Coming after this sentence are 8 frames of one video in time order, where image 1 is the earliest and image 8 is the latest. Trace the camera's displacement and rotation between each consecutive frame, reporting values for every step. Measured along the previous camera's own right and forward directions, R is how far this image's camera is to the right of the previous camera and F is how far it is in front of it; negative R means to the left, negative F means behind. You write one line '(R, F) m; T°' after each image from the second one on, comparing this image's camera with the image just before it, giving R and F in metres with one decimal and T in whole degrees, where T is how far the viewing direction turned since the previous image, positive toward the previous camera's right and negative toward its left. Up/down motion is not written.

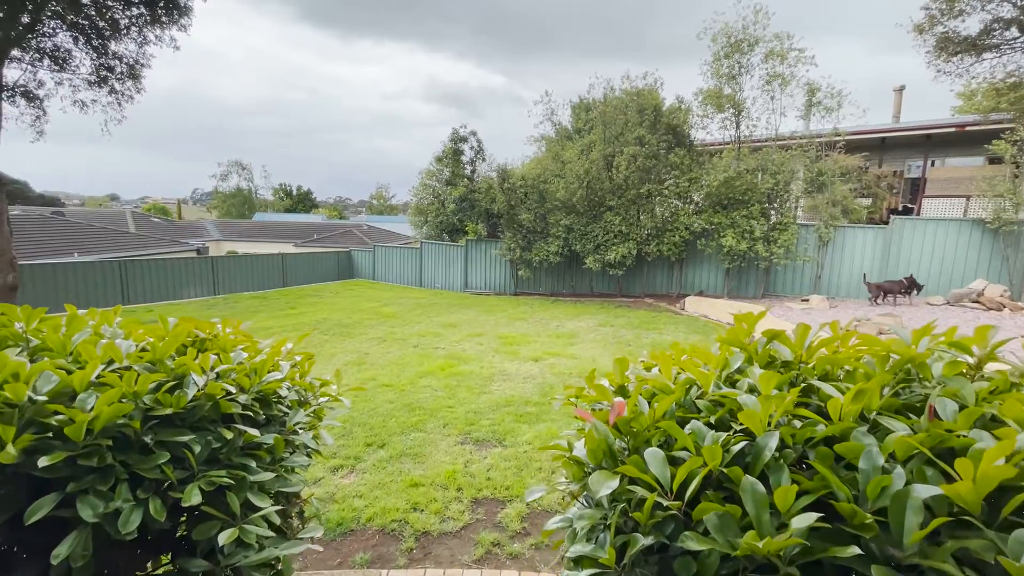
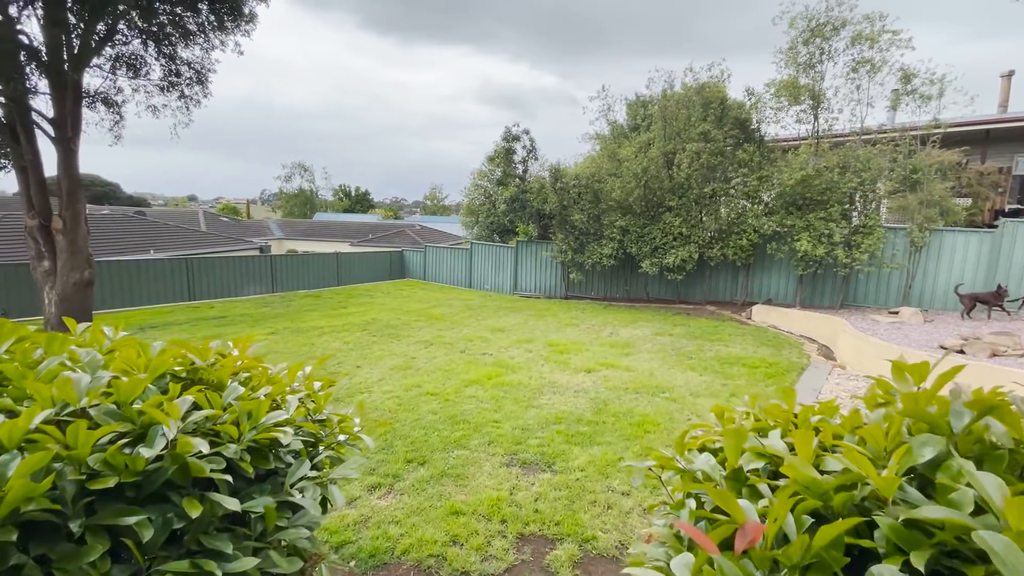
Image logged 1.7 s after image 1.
(0.0, +0.4) m; -6°
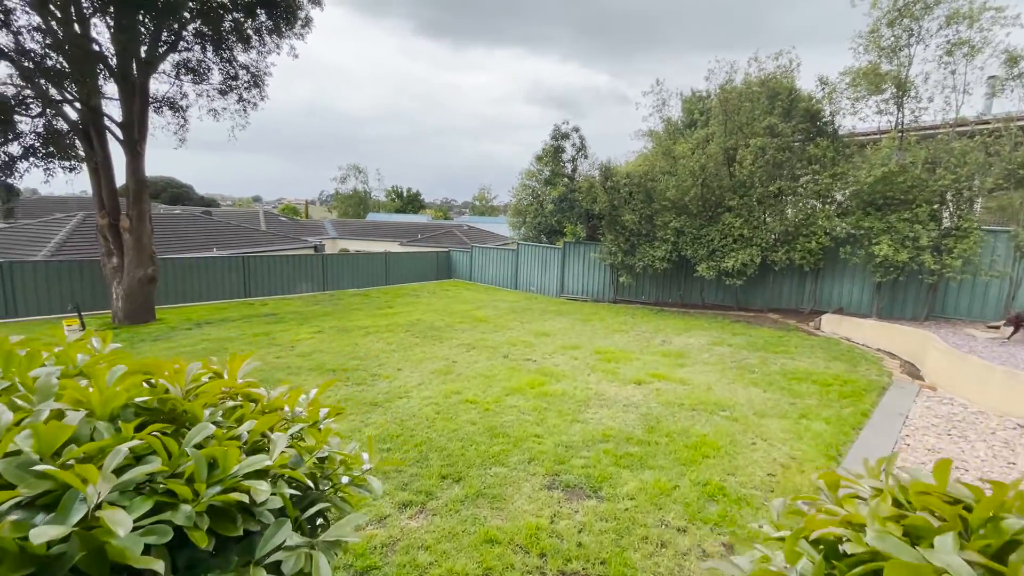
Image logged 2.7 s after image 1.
(0.0, +0.3) m; -6°
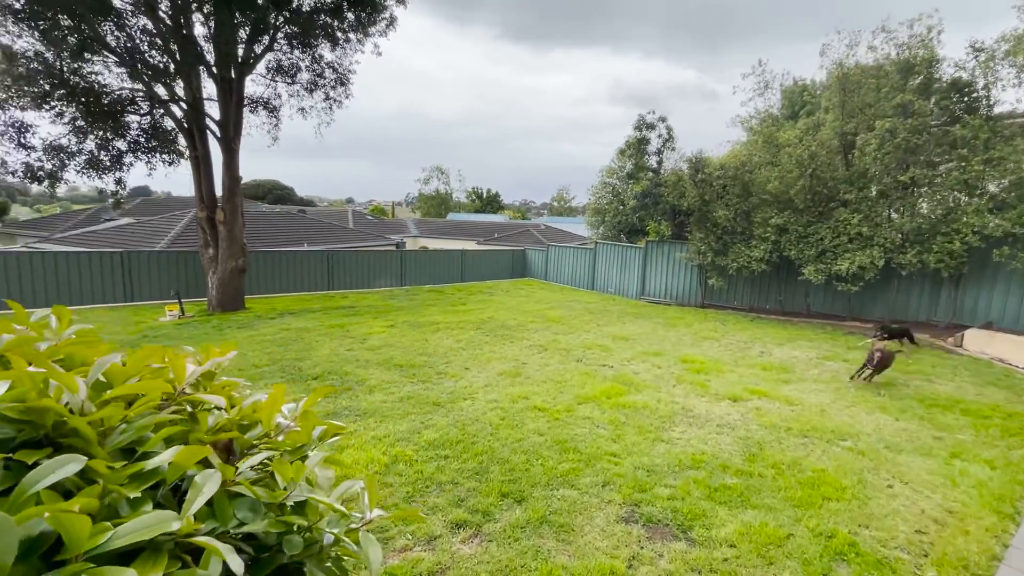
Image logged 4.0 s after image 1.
(0.0, +0.5) m; -9°
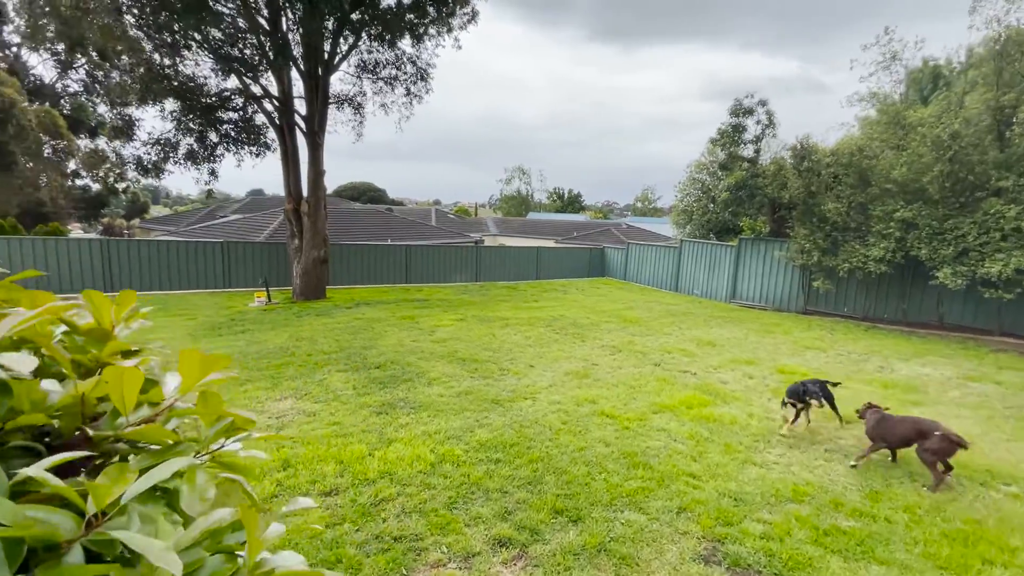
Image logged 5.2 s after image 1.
(+0.1, +0.5) m; -10°
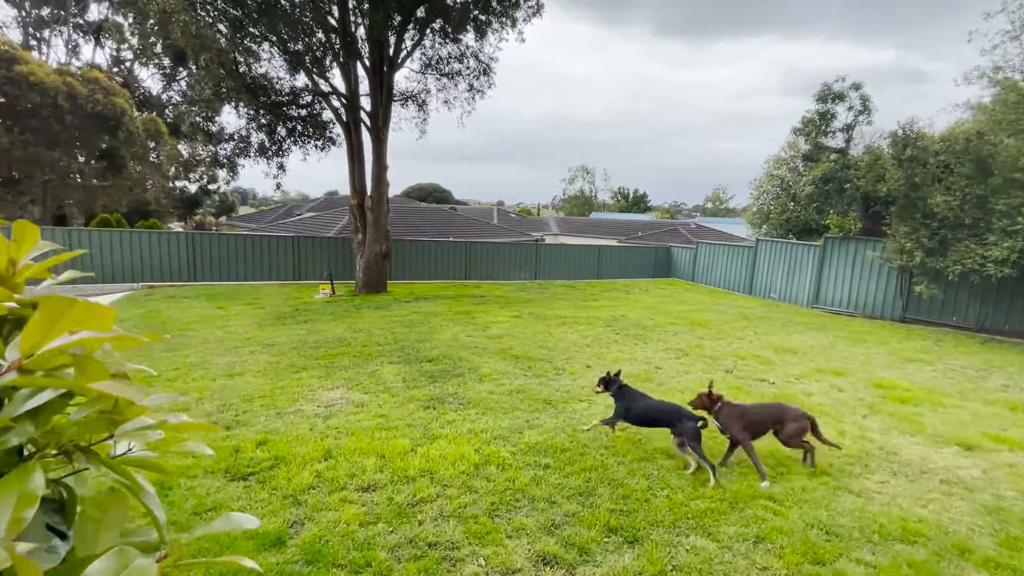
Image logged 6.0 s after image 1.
(0.0, +0.3) m; -7°
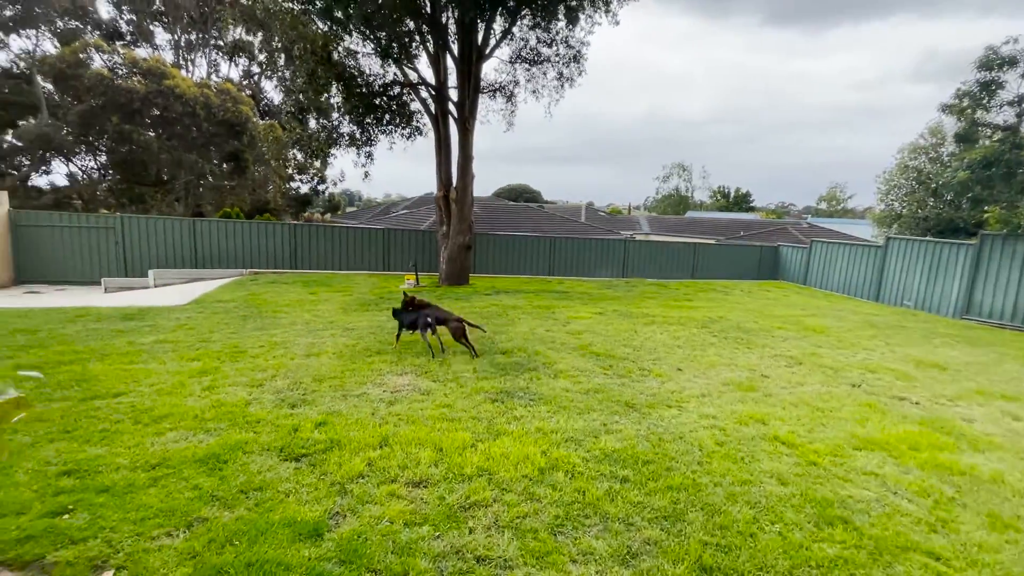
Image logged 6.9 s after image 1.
(+0.1, +0.4) m; -10°
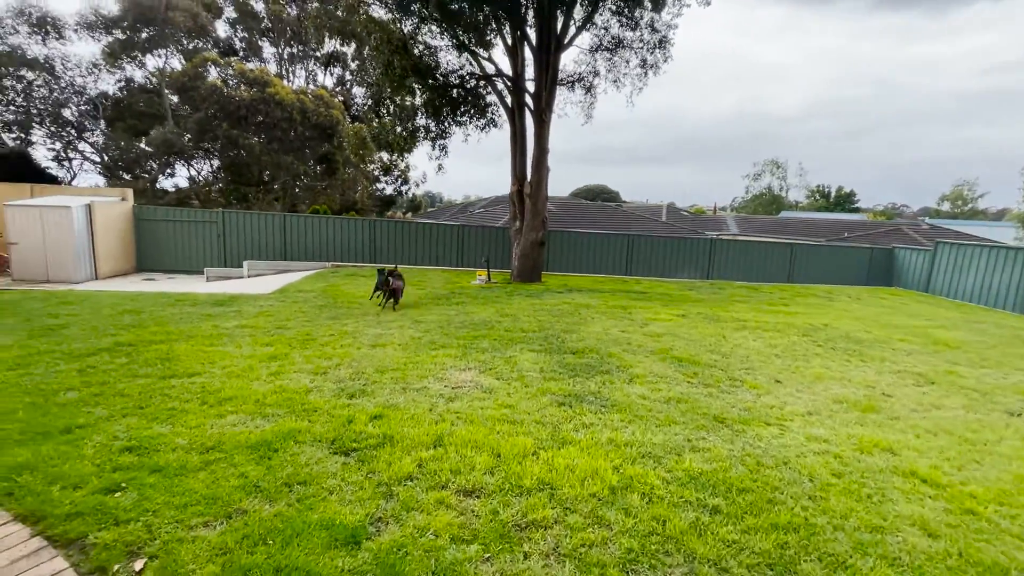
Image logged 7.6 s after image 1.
(0.0, +0.4) m; -9°
